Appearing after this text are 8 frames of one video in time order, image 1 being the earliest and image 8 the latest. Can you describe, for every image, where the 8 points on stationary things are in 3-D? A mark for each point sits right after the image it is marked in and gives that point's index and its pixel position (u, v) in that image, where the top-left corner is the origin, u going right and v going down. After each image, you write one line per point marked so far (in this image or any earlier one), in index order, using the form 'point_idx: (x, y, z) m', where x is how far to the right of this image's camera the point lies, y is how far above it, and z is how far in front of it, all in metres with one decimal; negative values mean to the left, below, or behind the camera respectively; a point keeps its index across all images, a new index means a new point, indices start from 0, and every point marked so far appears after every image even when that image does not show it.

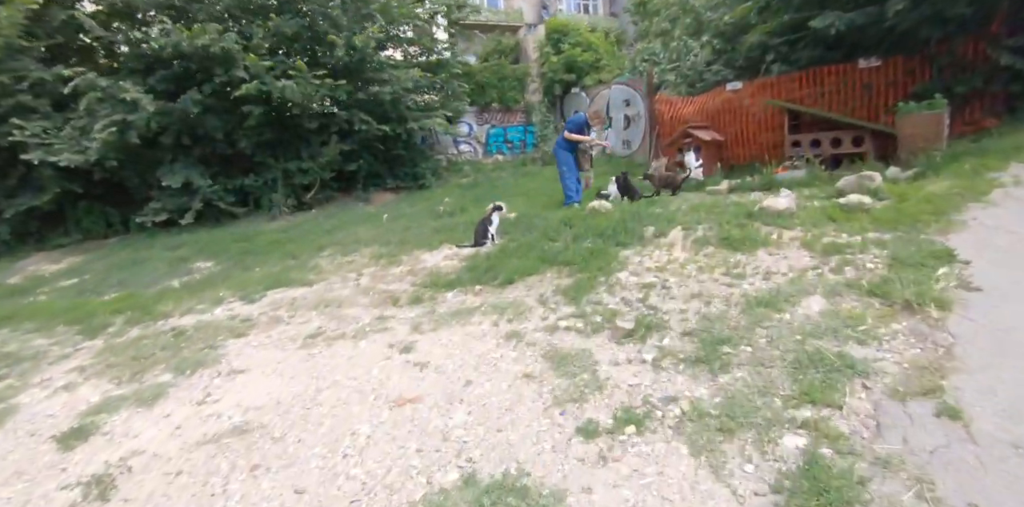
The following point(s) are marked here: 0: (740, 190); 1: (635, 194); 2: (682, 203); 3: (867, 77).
0: (+3.6, +1.1, +8.4) m
1: (+2.2, +1.0, +8.6) m
2: (+2.6, +0.8, +8.1) m
3: (+6.5, +3.2, +10.2) m
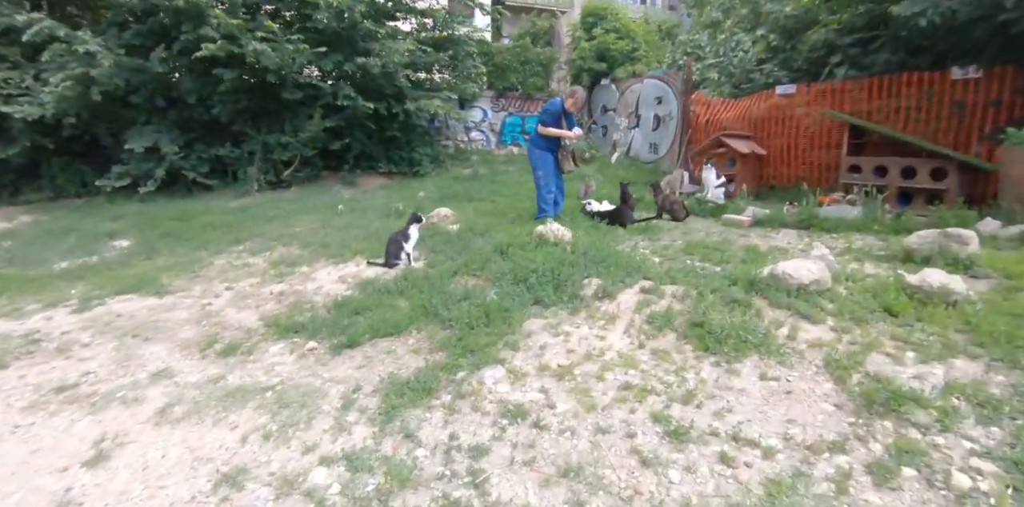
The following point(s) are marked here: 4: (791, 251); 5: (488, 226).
0: (+2.8, +0.3, +5.9) m
1: (+1.4, +0.4, +6.2) m
2: (+1.7, +0.2, +5.7) m
3: (+6.0, +2.2, +7.4) m
4: (+2.4, 0.0, +4.7) m
5: (-0.3, +0.3, +6.6) m
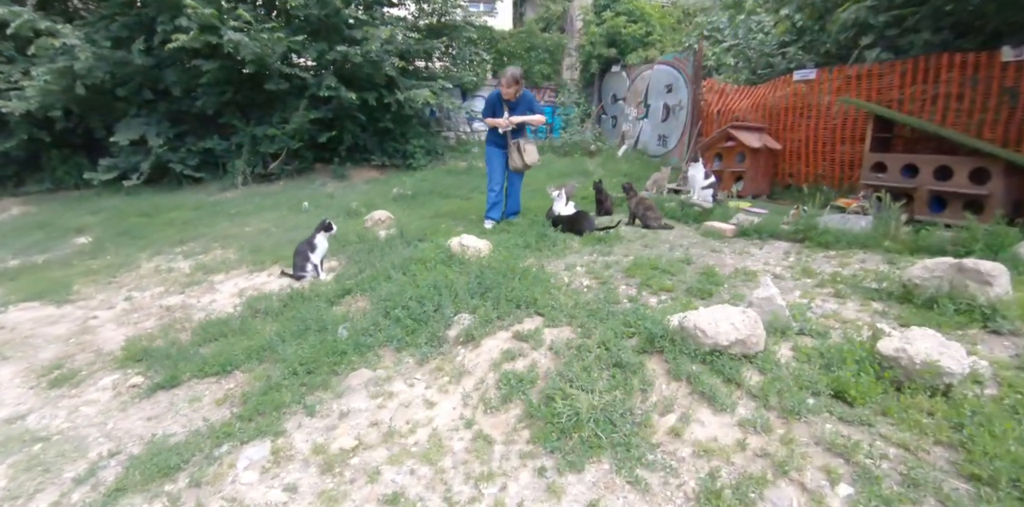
0: (+2.1, +0.2, +4.8) m
1: (+0.7, +0.3, +5.1) m
2: (+1.0, +0.1, +4.6) m
3: (+5.5, +2.0, +5.9) m
4: (+1.6, -0.1, +3.6) m
5: (-0.9, +0.2, +5.7) m
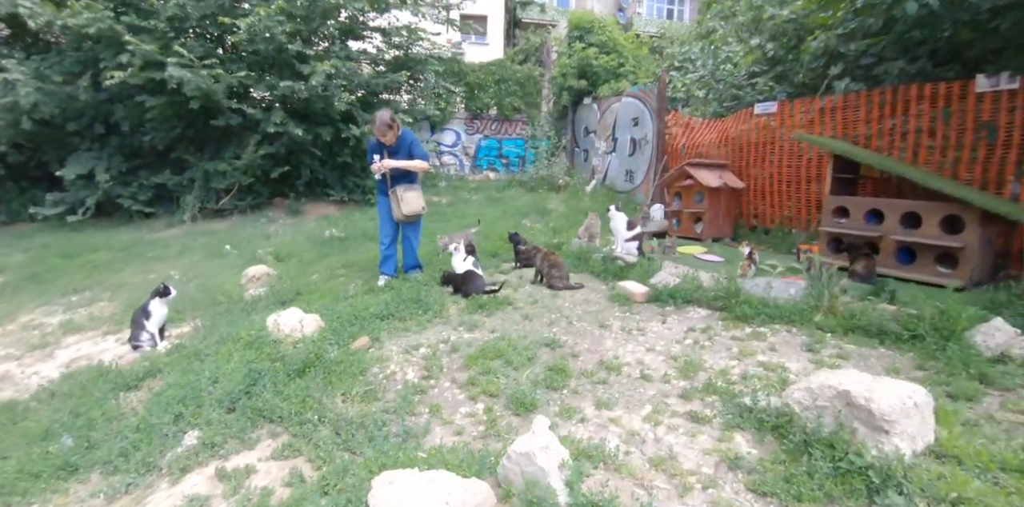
0: (+1.1, -0.3, +3.9) m
1: (-0.3, -0.3, +4.3) m
2: (0.0, -0.5, +3.8) m
3: (+4.5, +1.4, +5.1) m
4: (+0.6, -0.6, +2.7) m
5: (-1.9, -0.3, +4.9) m
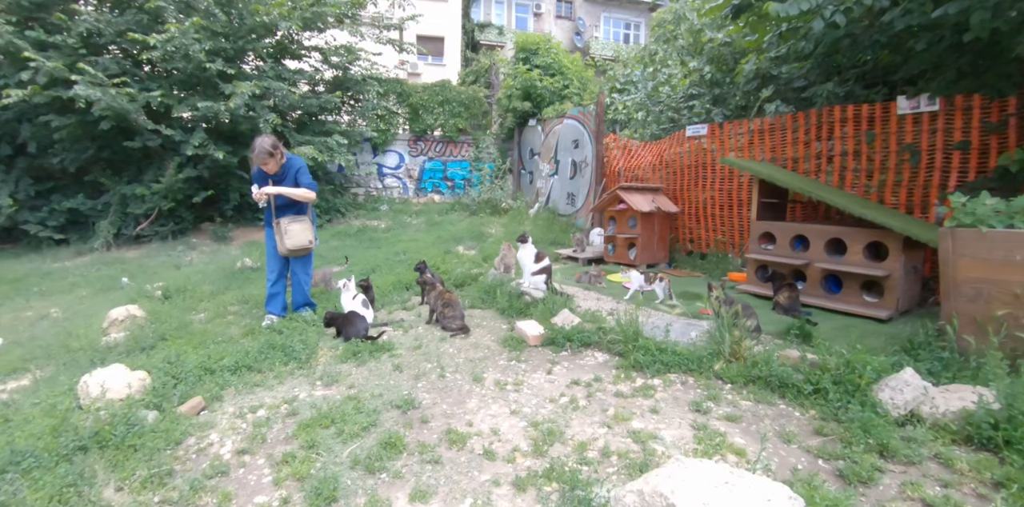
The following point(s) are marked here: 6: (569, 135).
0: (+0.3, -0.6, +3.5) m
1: (-1.1, -0.5, +3.8) m
2: (-0.8, -0.7, +3.3) m
3: (+3.6, +1.1, +4.8) m
4: (-0.2, -0.8, +2.3) m
5: (-2.8, -0.6, +4.3) m
6: (+1.1, +2.2, +9.9) m
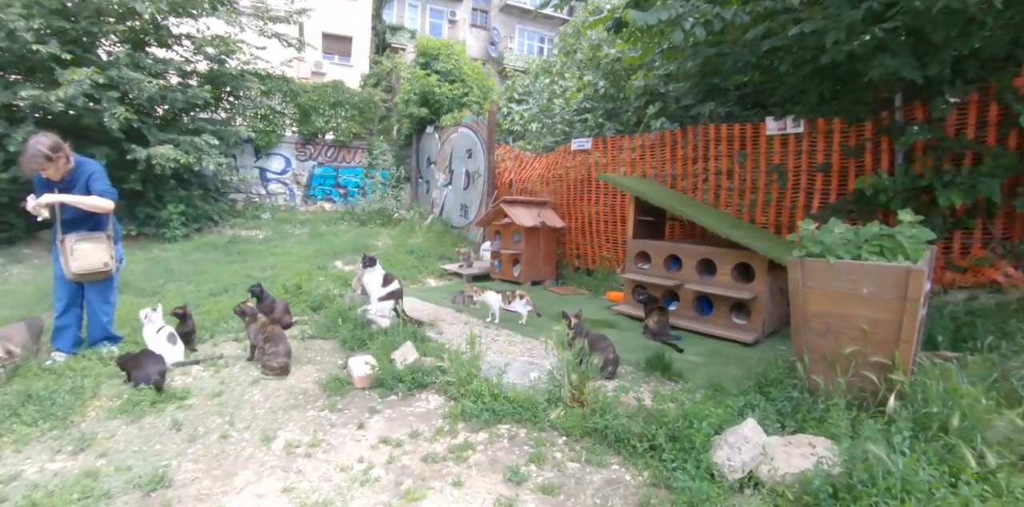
0: (-0.7, -0.7, +3.0) m
1: (-2.1, -0.7, +3.1) m
2: (-1.7, -0.8, +2.7) m
3: (+2.4, +0.9, +4.8) m
4: (-1.0, -0.9, +1.7) m
5: (-3.8, -0.8, +3.4) m
6: (-0.8, +1.9, +9.5) m
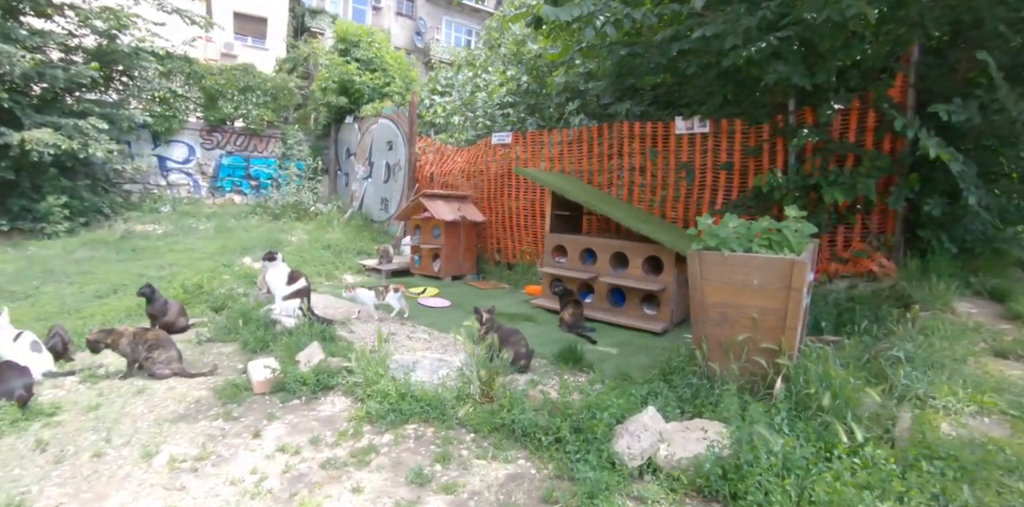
0: (-1.2, -0.7, +2.8) m
1: (-2.6, -0.7, +2.8) m
2: (-2.2, -0.8, +2.4) m
3: (+1.7, +1.0, +5.1) m
4: (-1.3, -0.9, +1.5) m
5: (-4.4, -0.8, +2.8) m
6: (-2.2, +2.0, +9.2) m
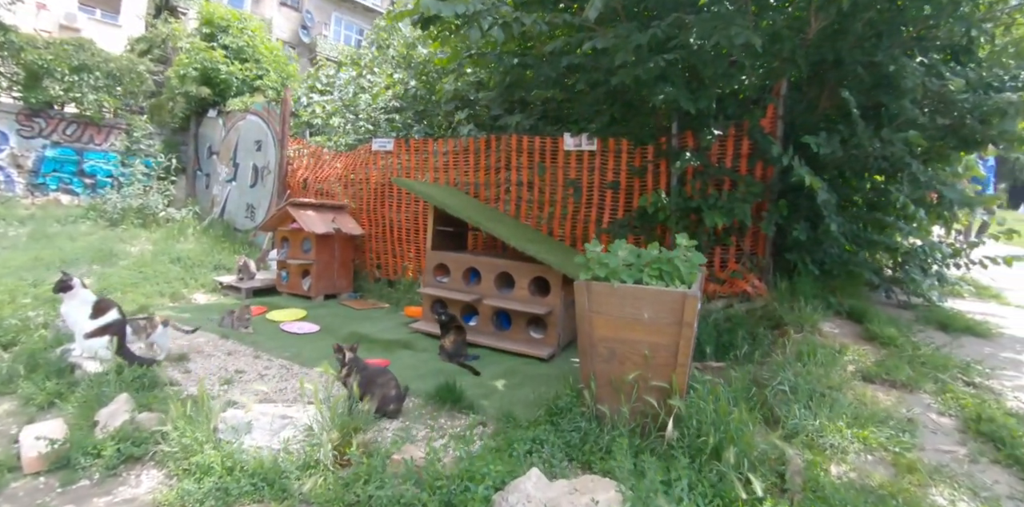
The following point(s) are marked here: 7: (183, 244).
0: (-1.7, -0.8, +2.1) m
1: (-3.1, -0.8, +1.9) m
2: (-2.6, -0.9, +1.5) m
3: (+0.6, +0.8, +4.9) m
4: (-1.6, -1.0, +0.9) m
5: (-4.9, -0.9, +1.5) m
6: (-4.0, +1.8, +8.3) m
7: (-4.5, +0.1, +7.4) m
